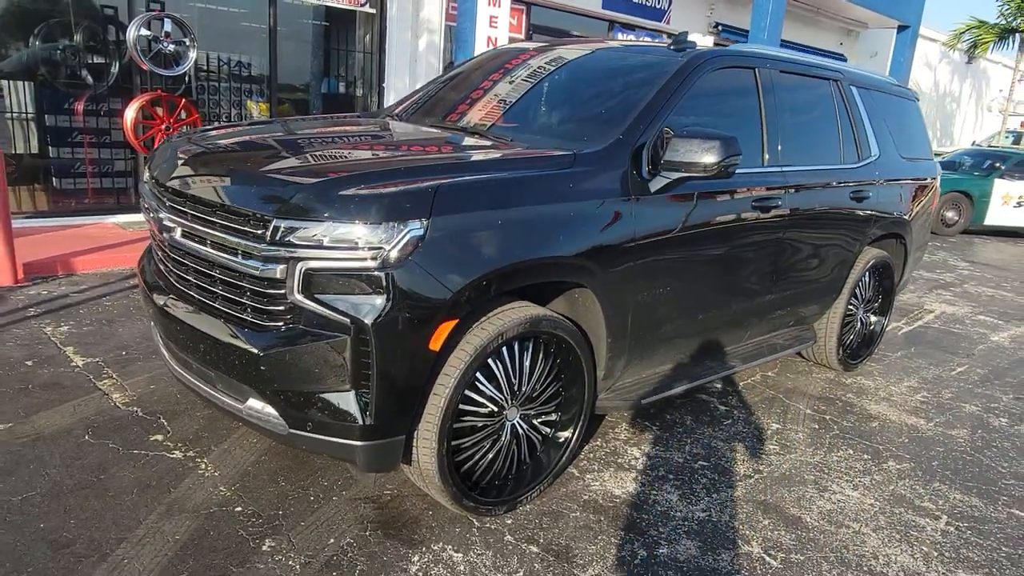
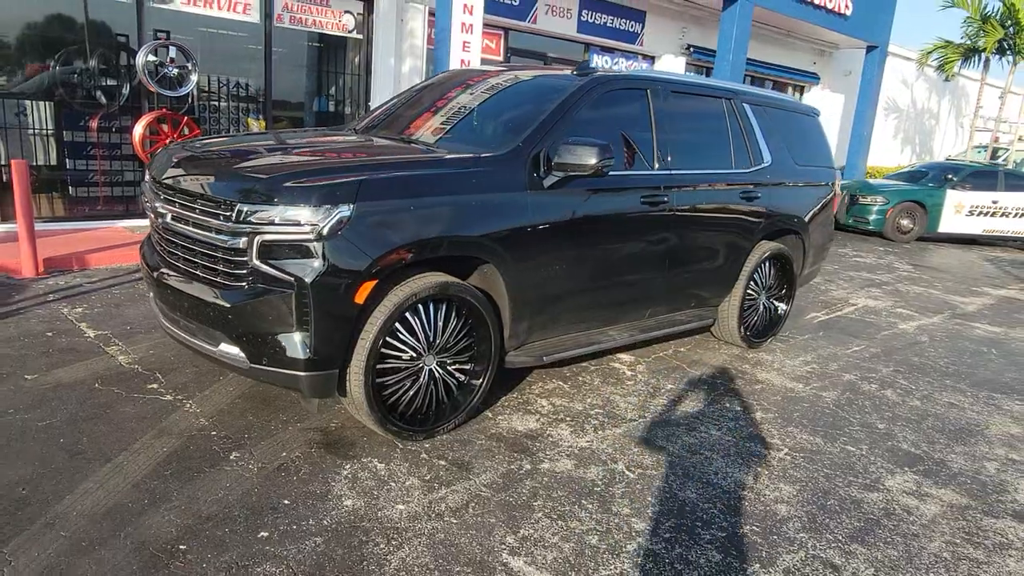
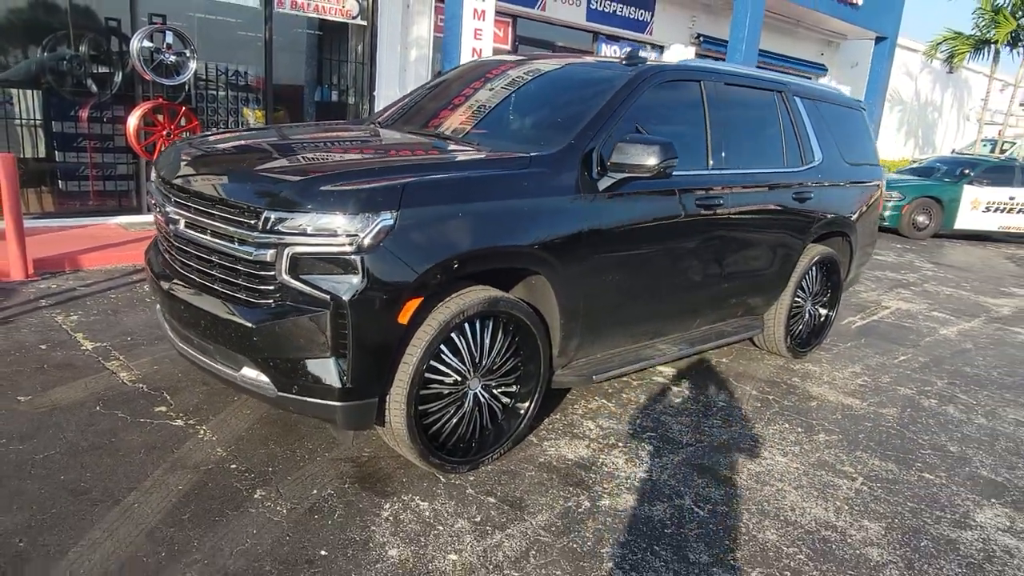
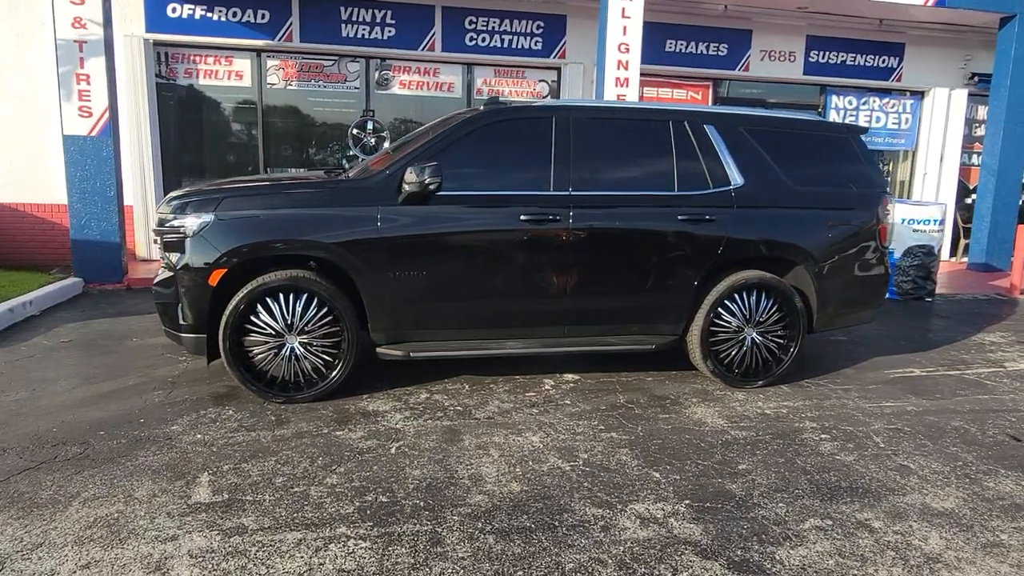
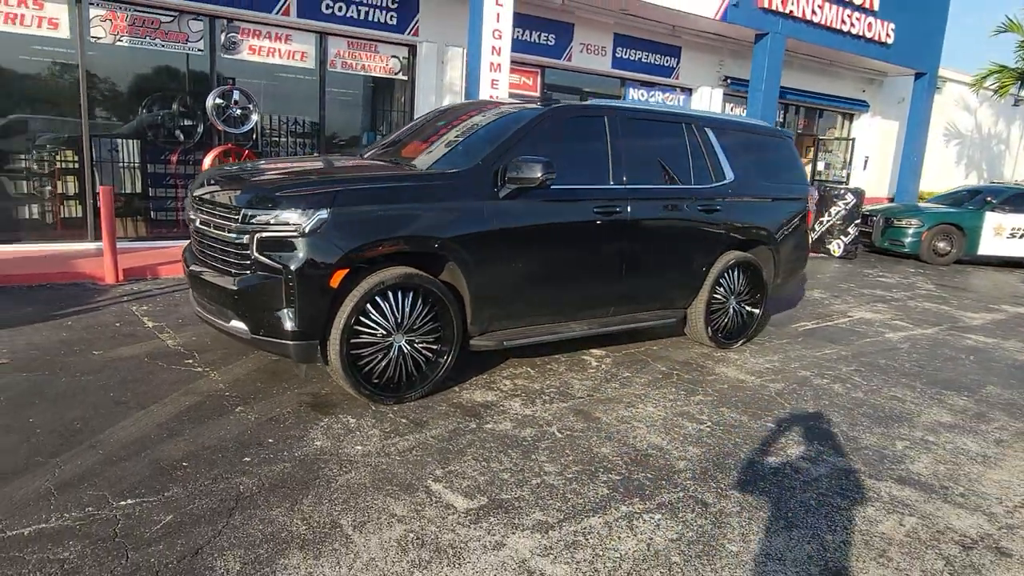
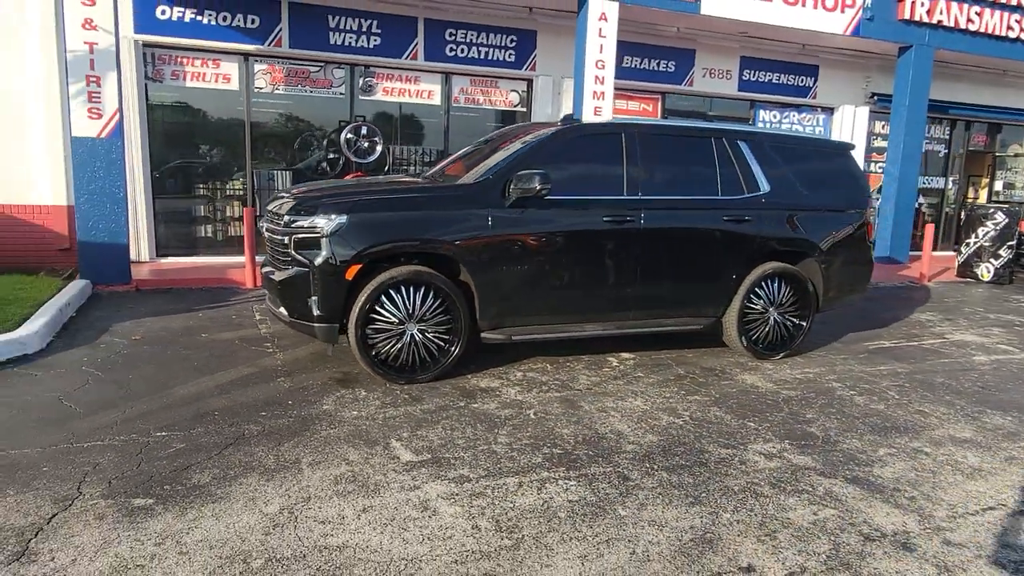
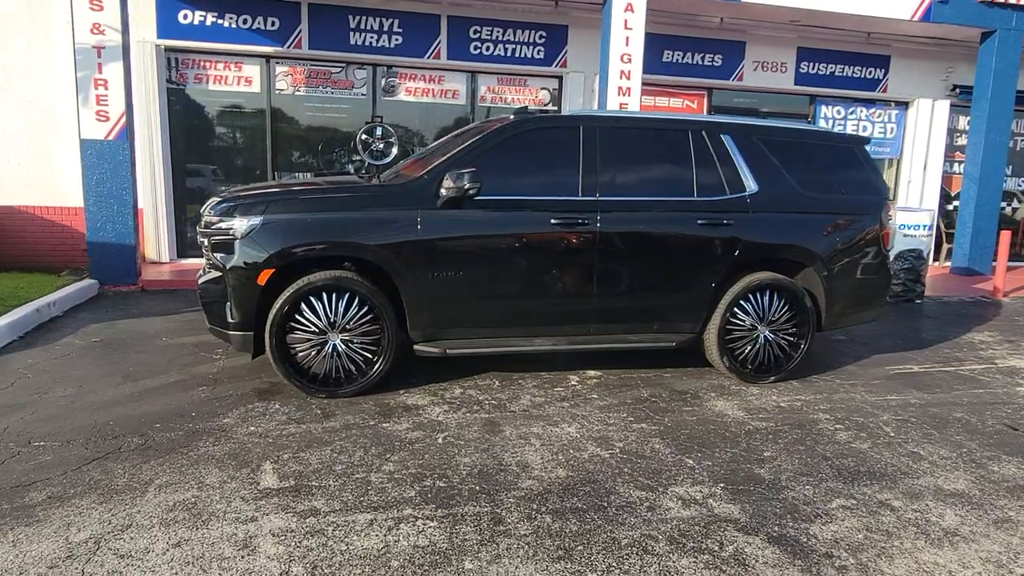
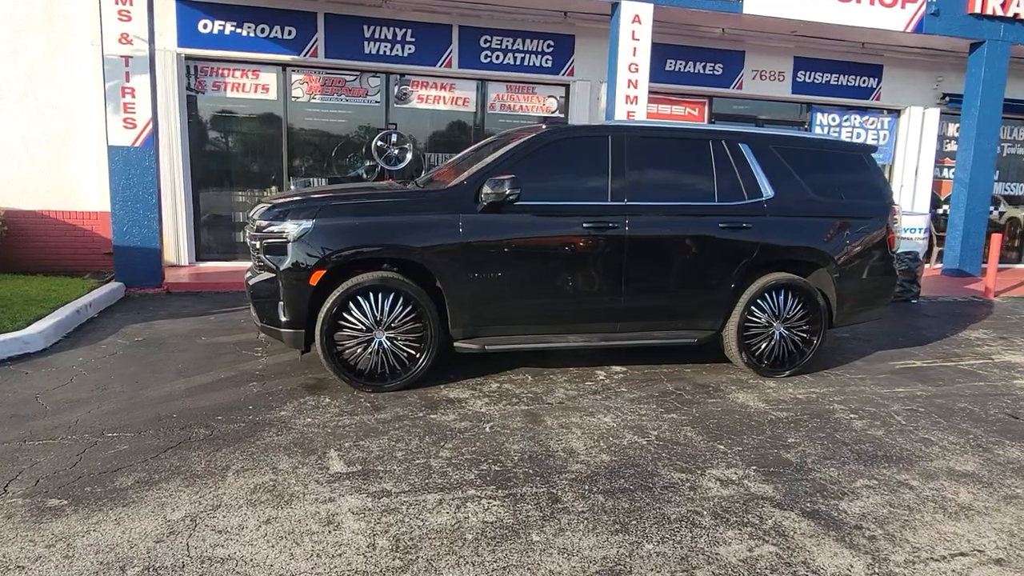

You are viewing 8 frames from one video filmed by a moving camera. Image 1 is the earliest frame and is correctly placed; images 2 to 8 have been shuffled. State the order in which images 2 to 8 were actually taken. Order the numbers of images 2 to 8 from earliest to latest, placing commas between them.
3, 2, 5, 6, 8, 7, 4
